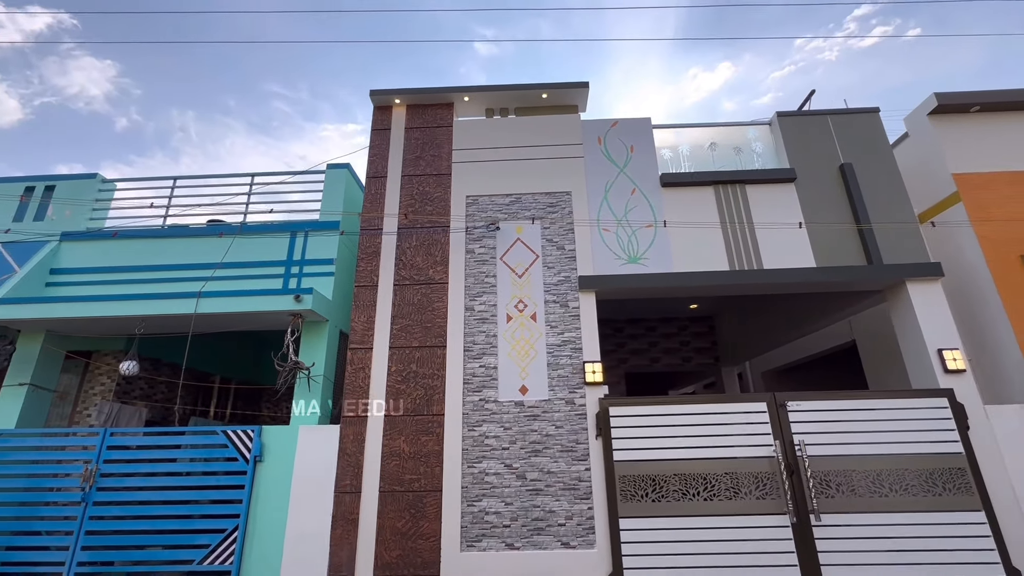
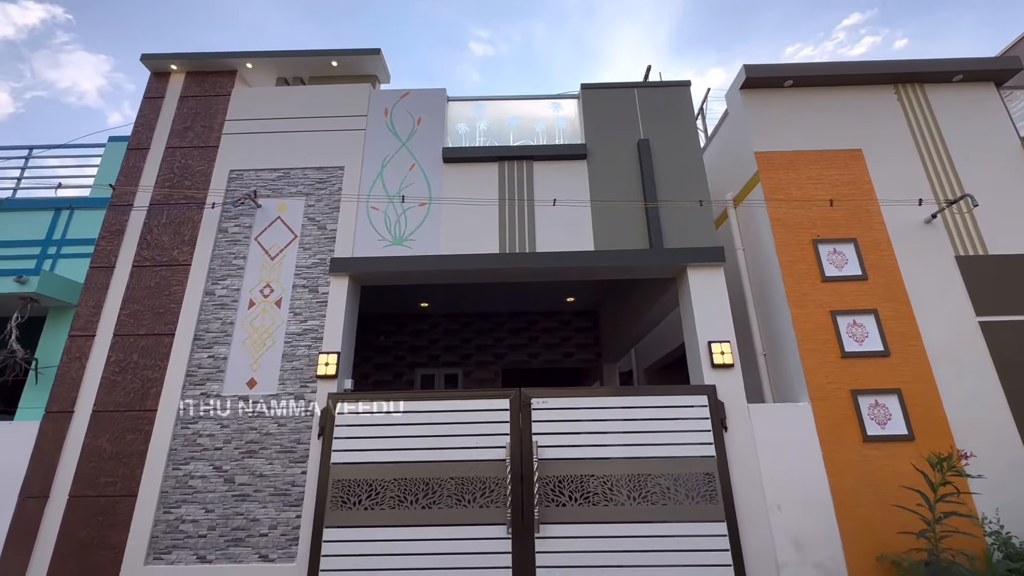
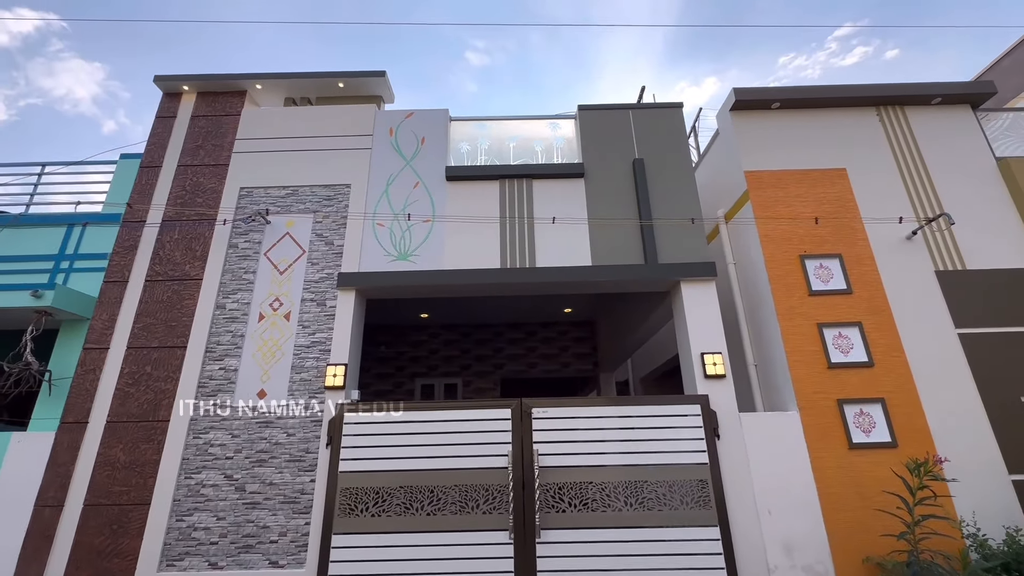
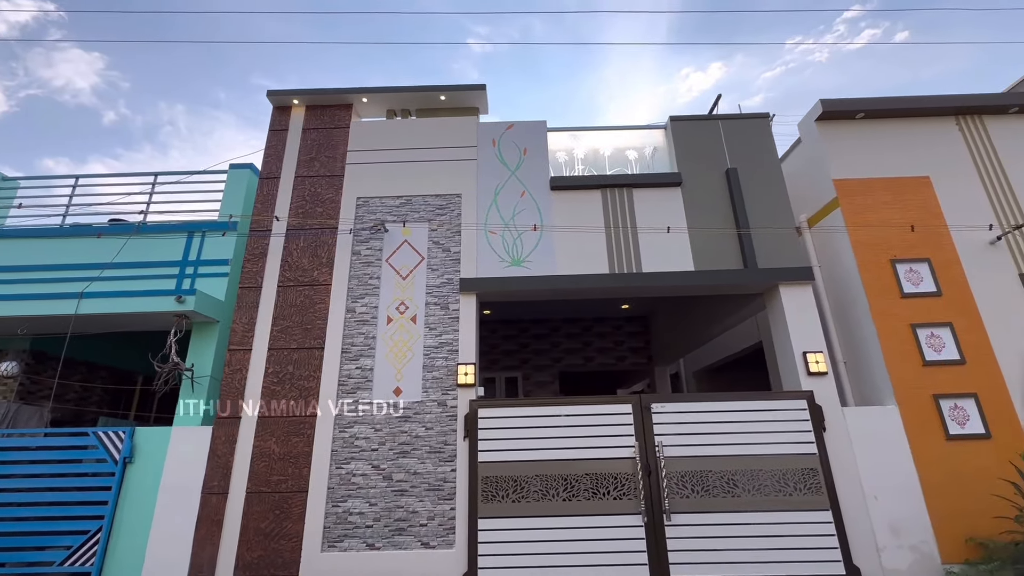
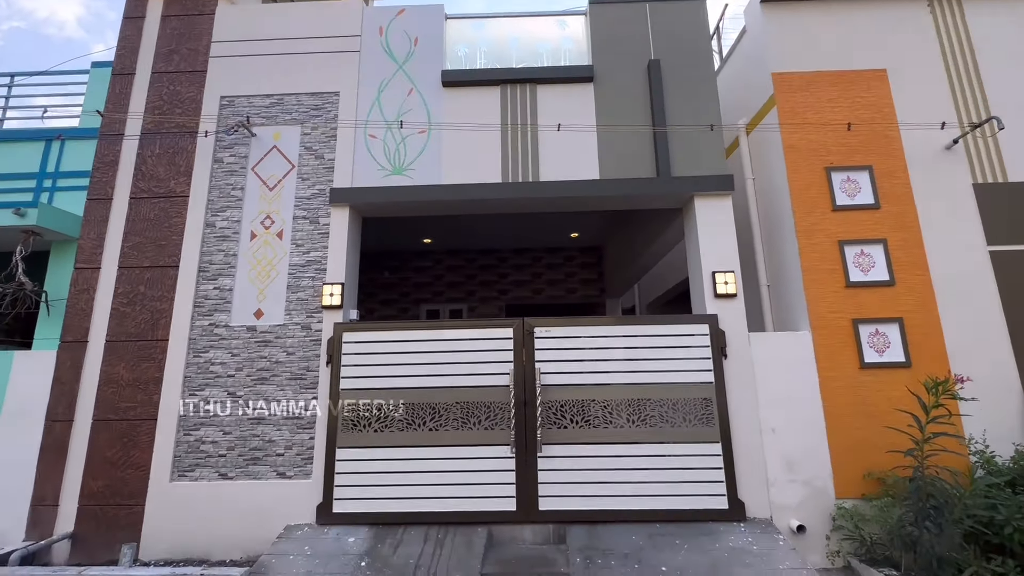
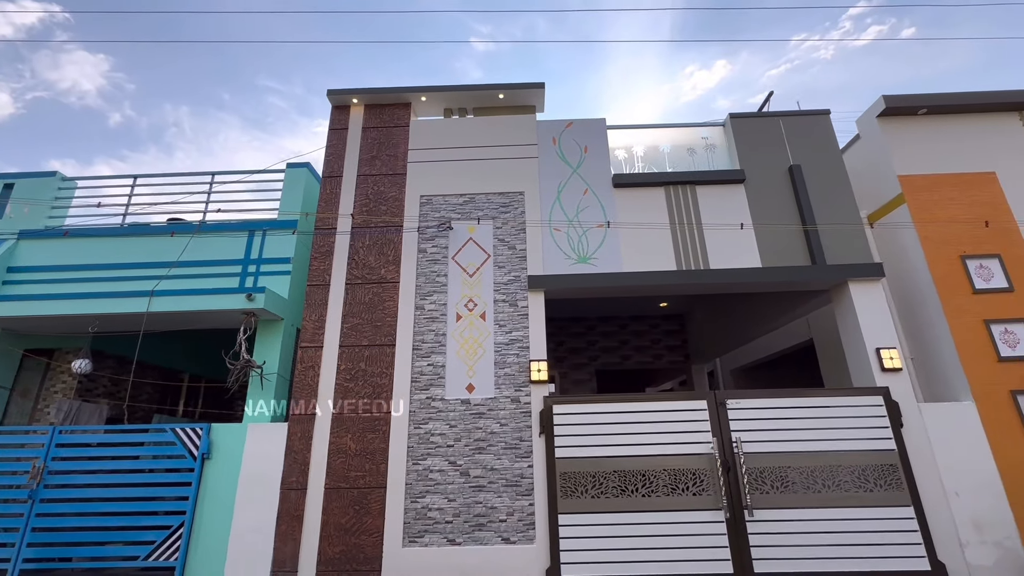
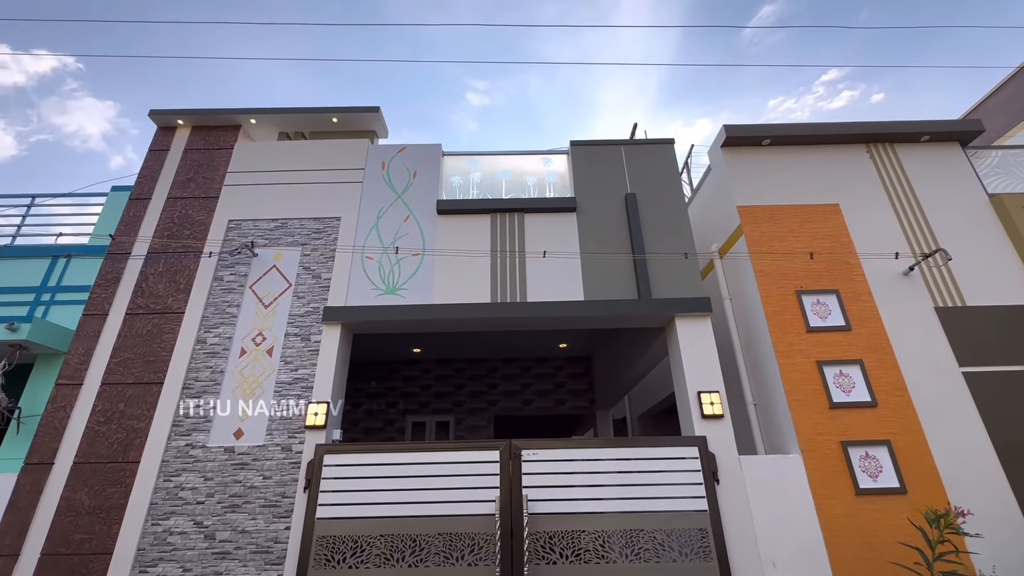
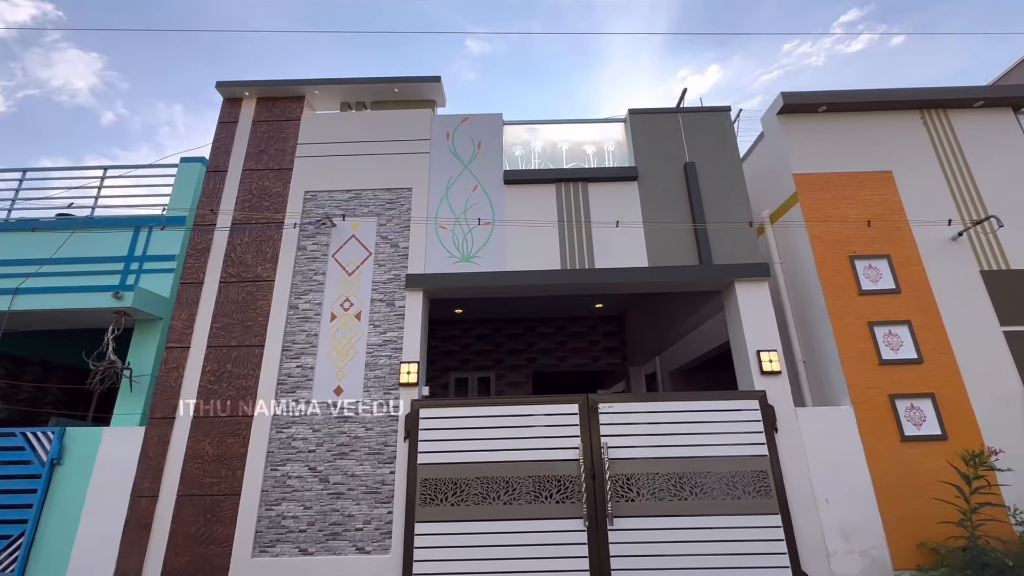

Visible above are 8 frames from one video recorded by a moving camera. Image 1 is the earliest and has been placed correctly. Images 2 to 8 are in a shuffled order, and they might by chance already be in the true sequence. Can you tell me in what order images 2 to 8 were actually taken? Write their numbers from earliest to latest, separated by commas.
6, 4, 8, 3, 7, 2, 5
